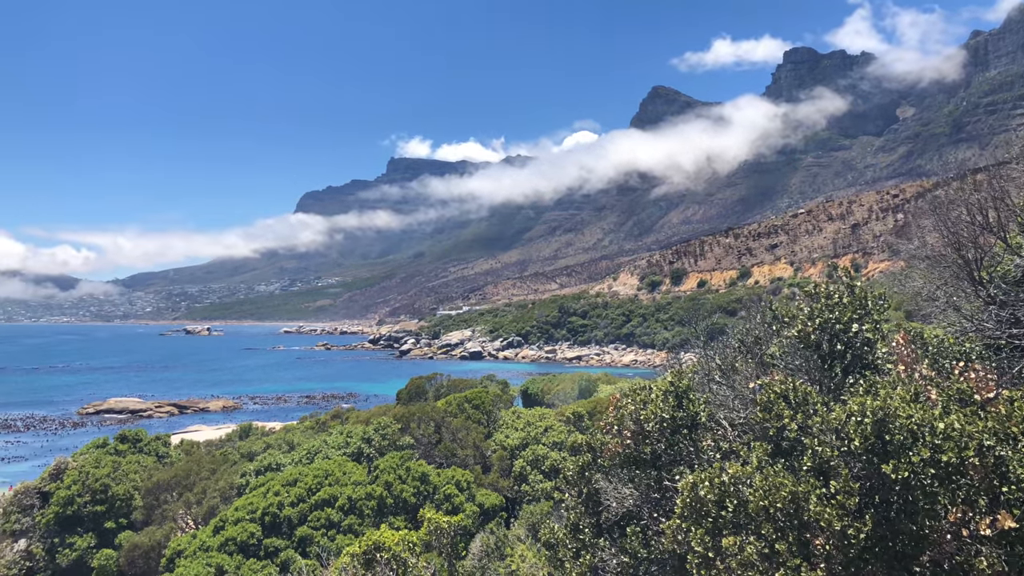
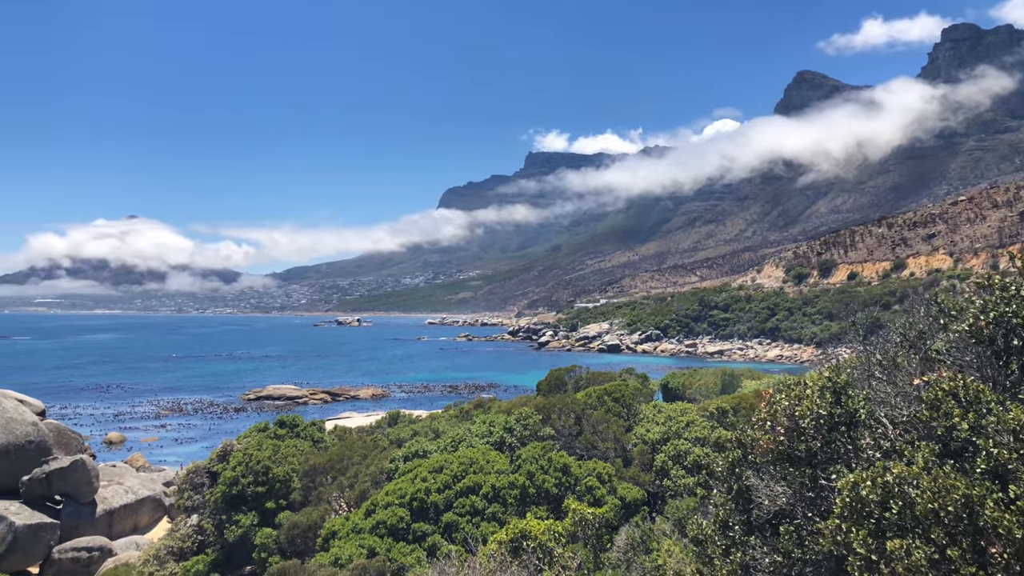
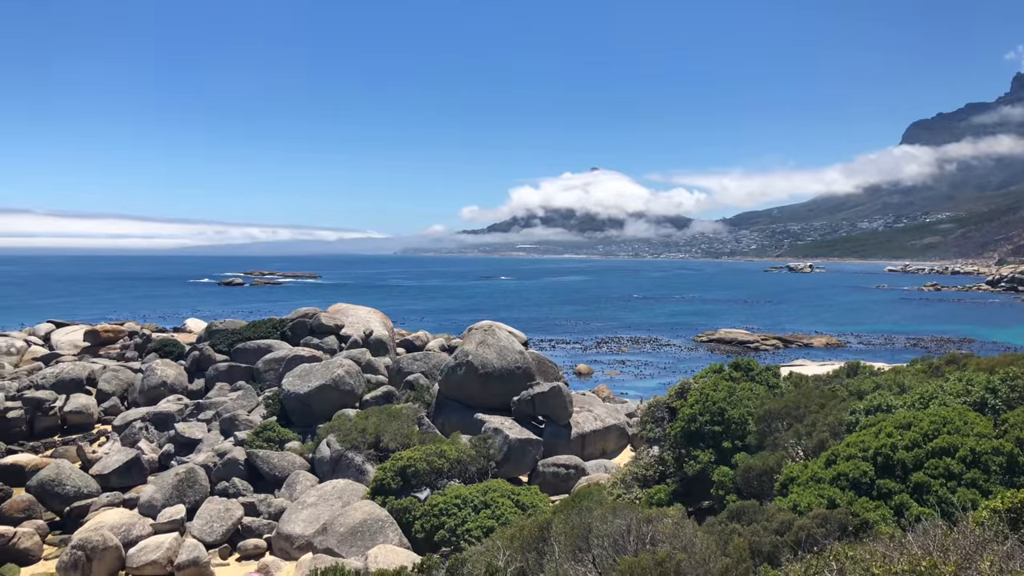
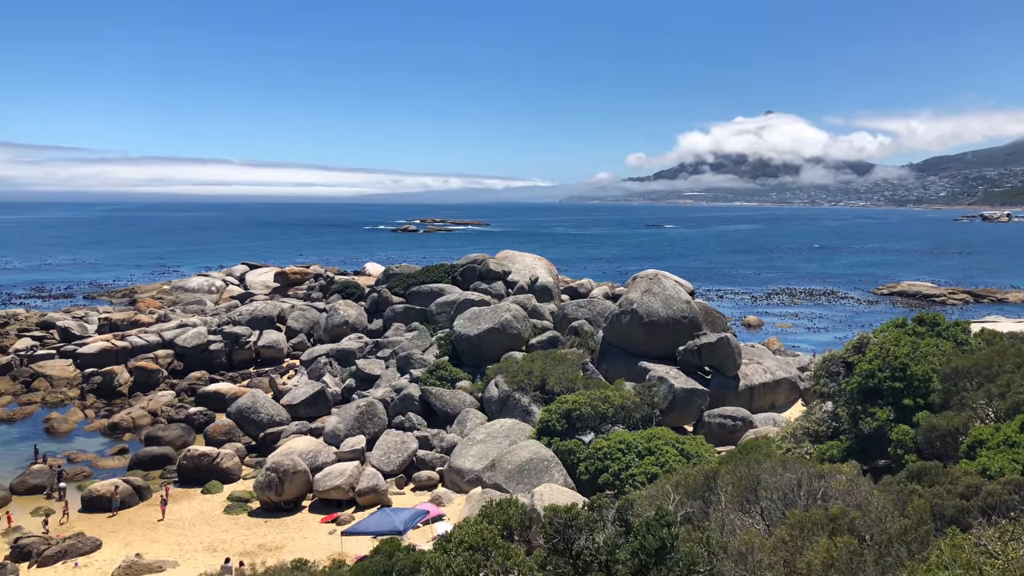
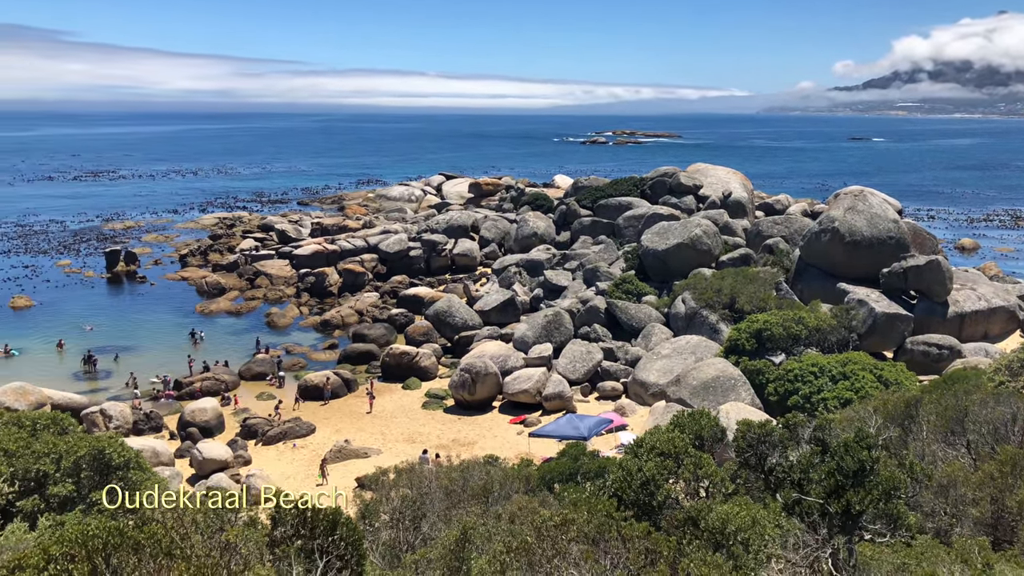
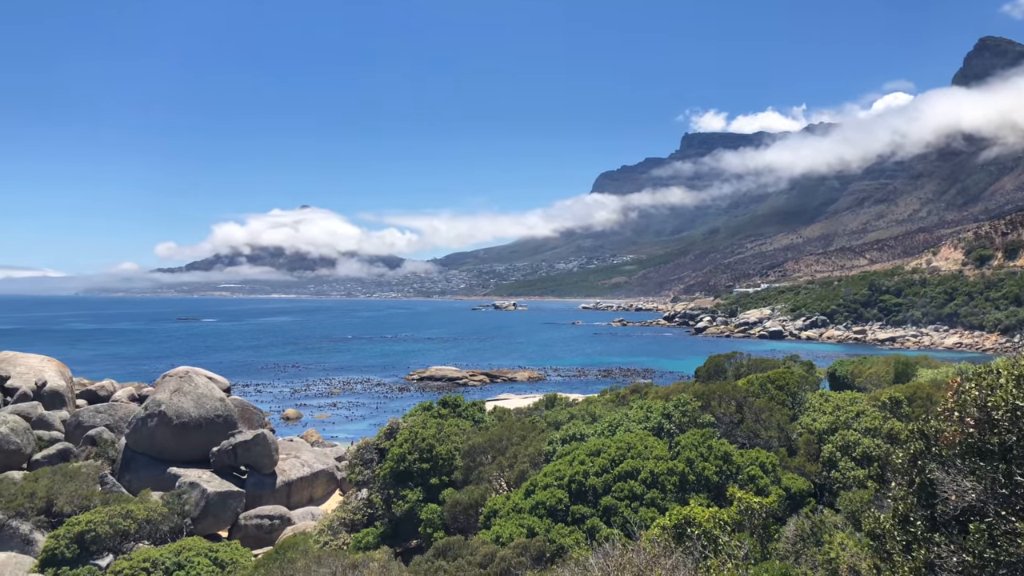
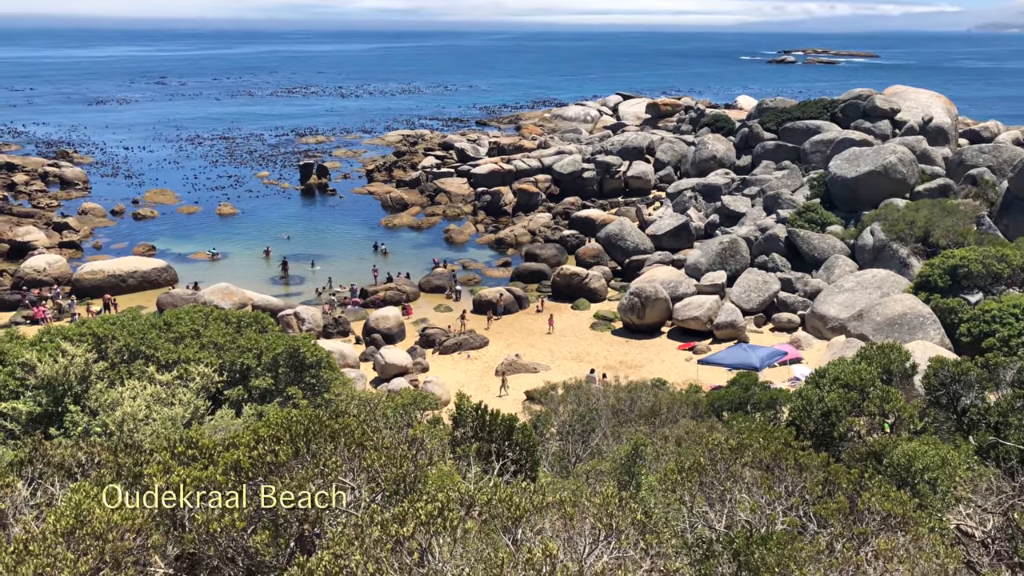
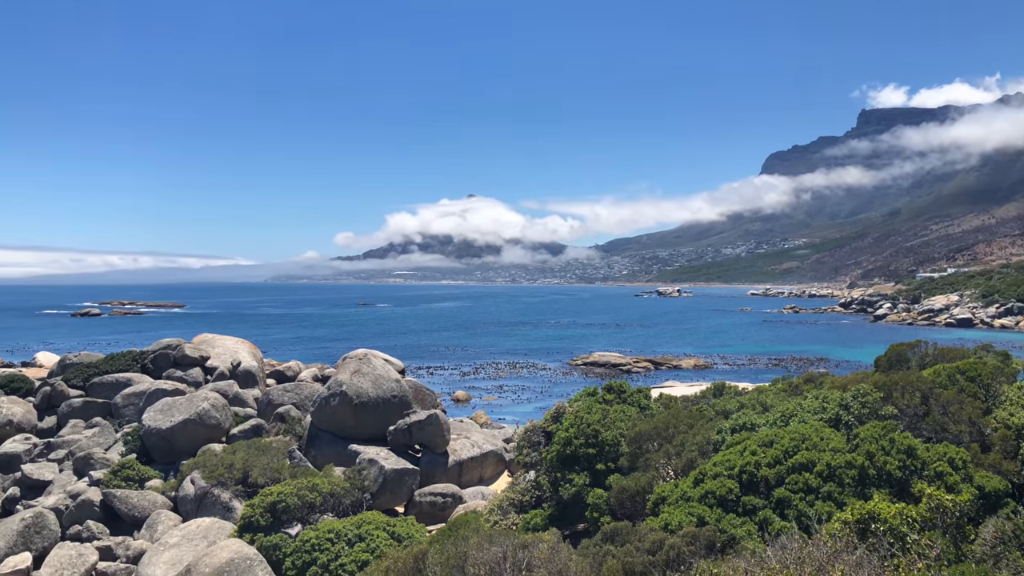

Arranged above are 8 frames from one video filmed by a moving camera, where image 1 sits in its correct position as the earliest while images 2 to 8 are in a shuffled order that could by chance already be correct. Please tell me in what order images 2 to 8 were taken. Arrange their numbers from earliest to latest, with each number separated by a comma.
2, 6, 8, 3, 4, 5, 7
